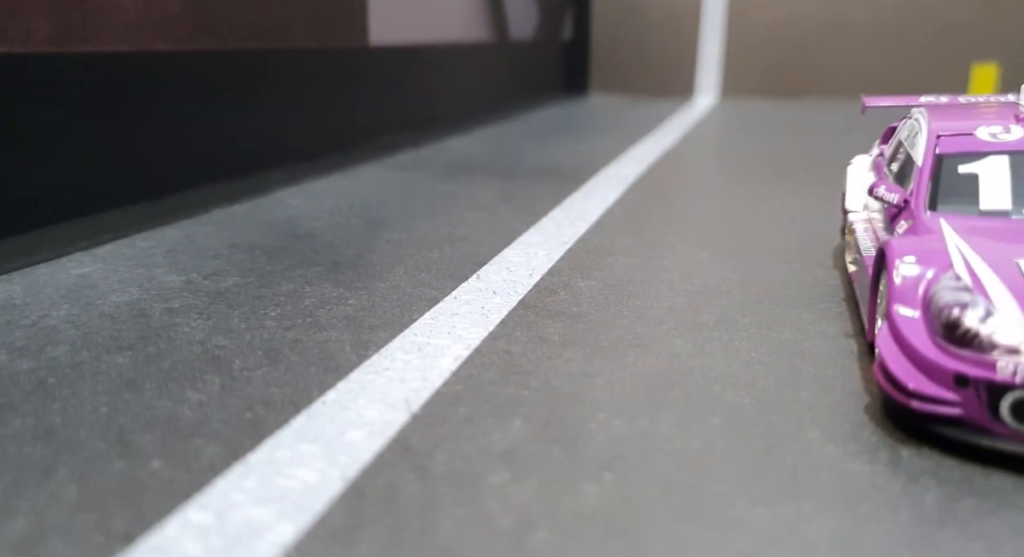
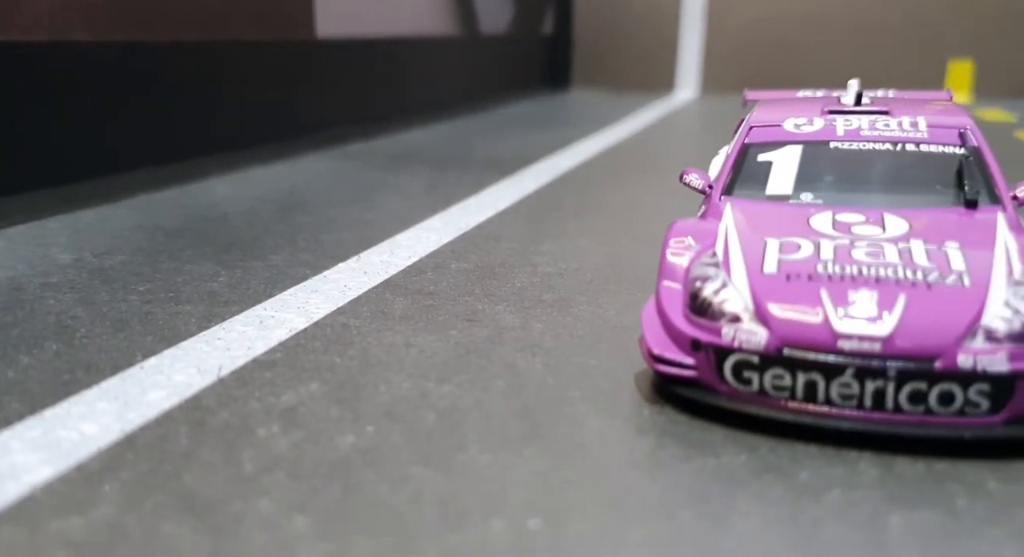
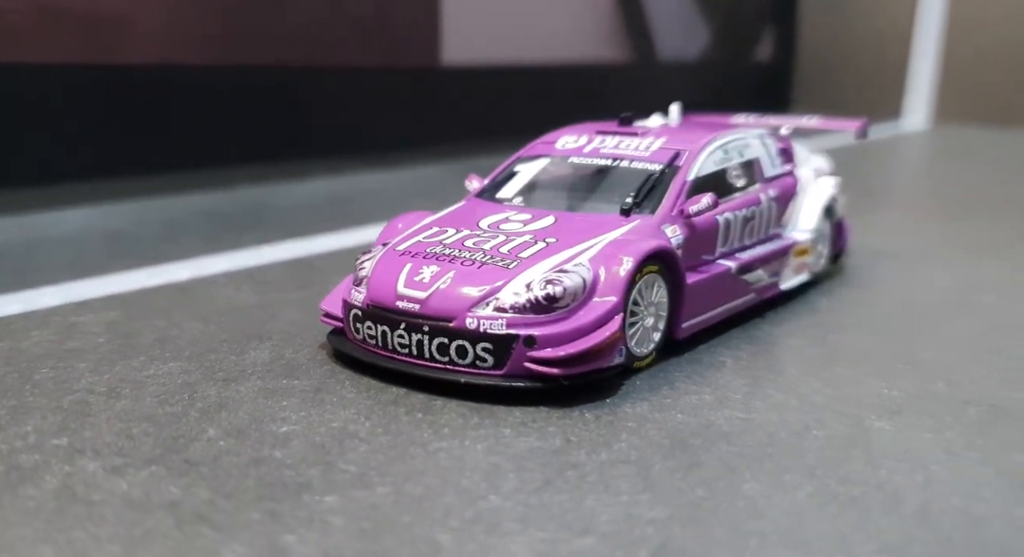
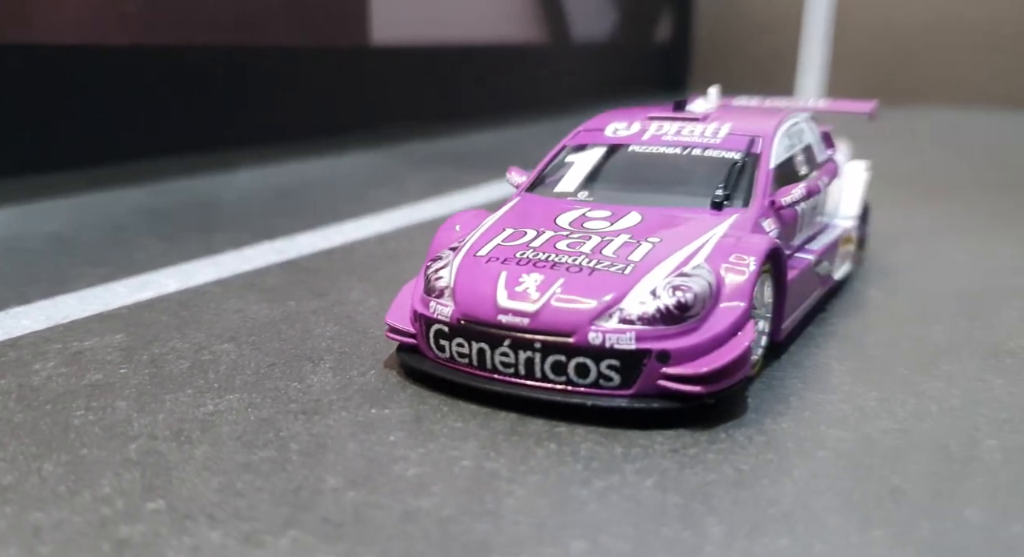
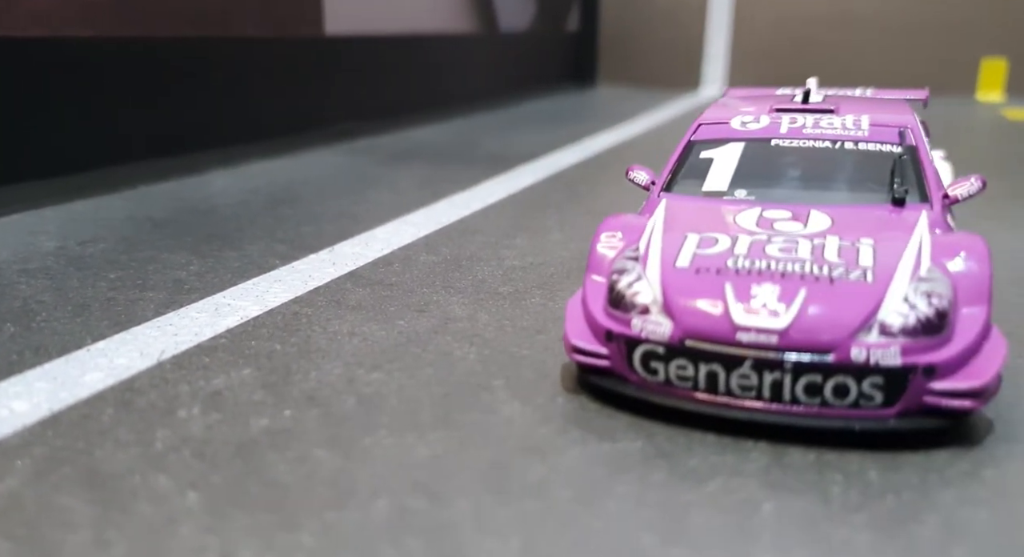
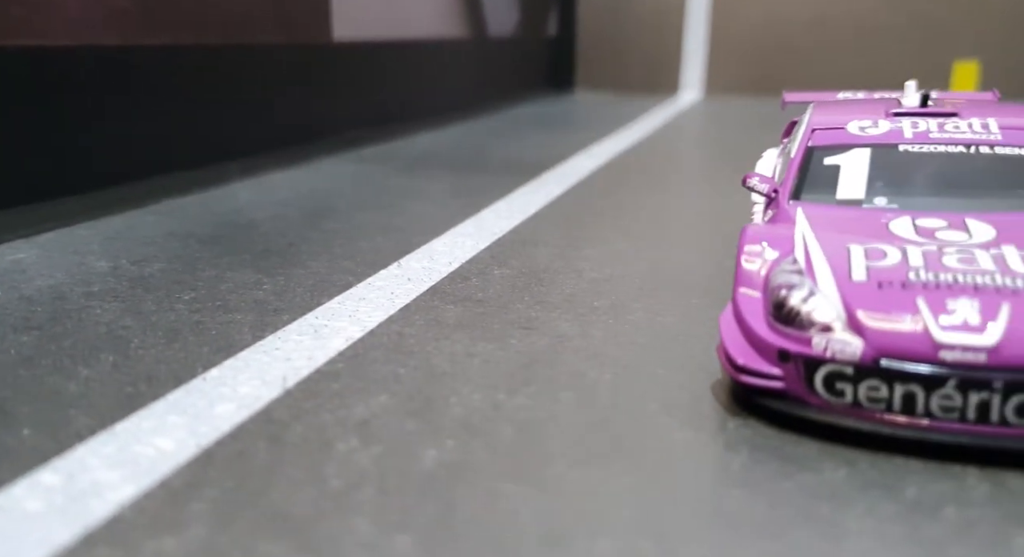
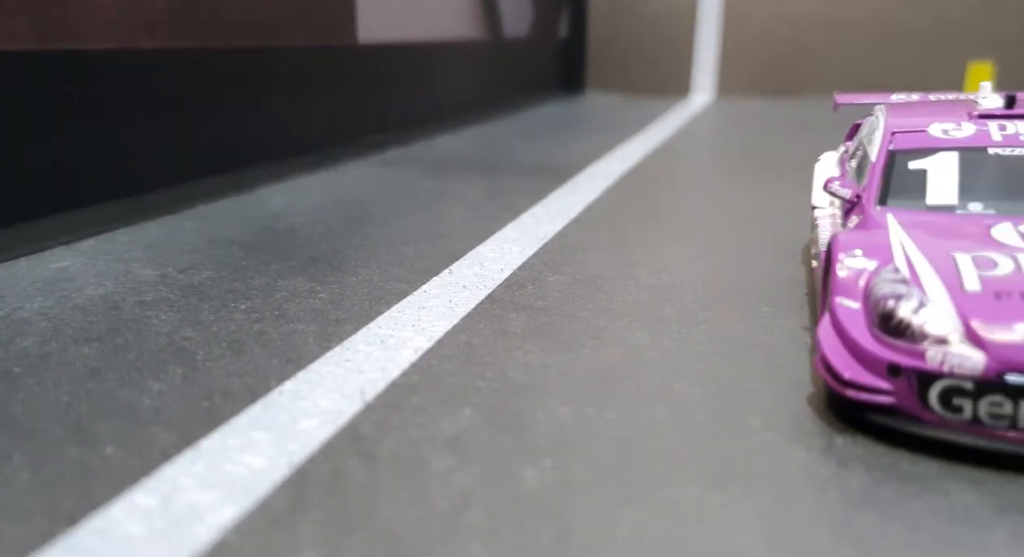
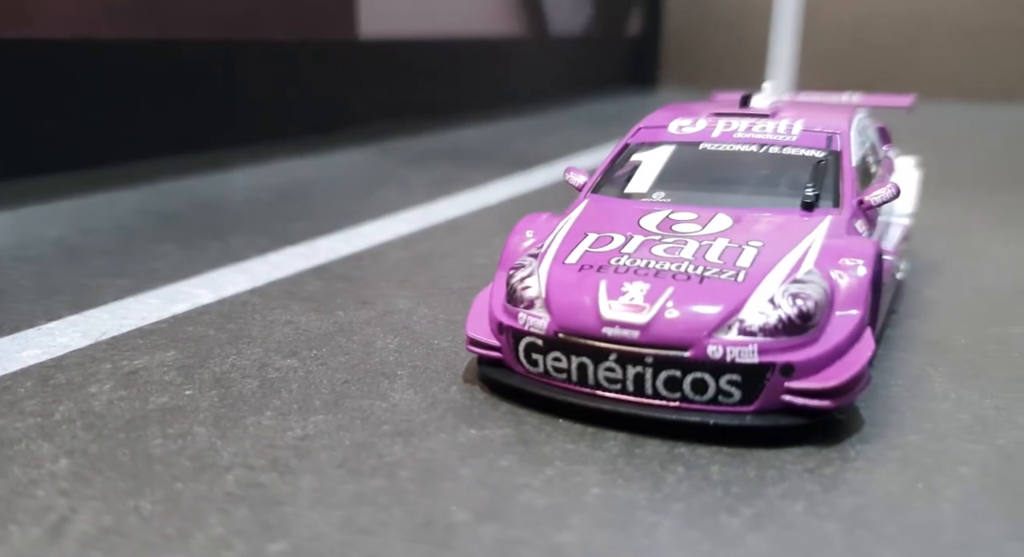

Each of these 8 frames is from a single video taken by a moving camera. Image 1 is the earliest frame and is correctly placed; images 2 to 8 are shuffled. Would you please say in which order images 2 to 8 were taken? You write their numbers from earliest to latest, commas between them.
7, 6, 2, 5, 8, 4, 3
